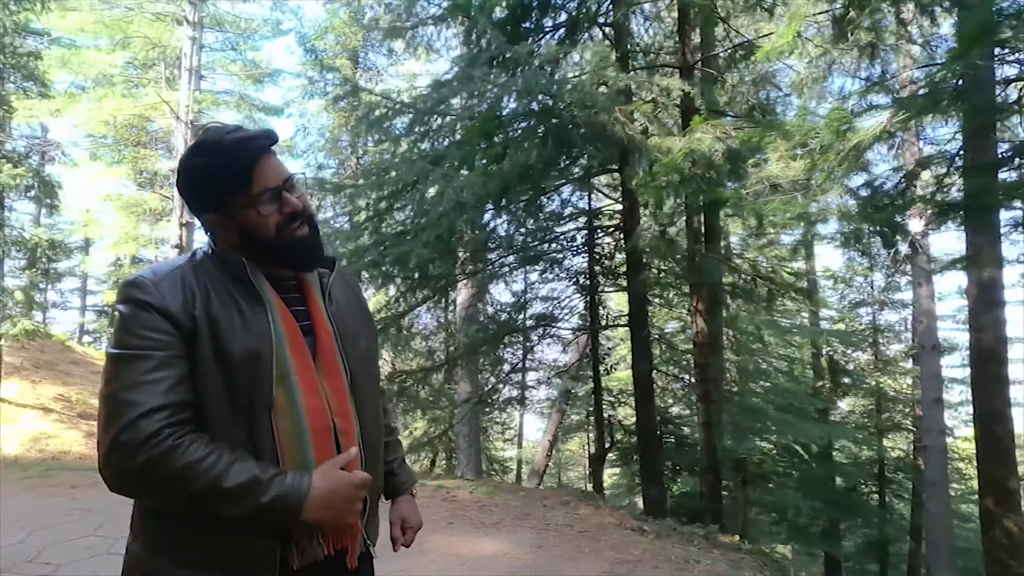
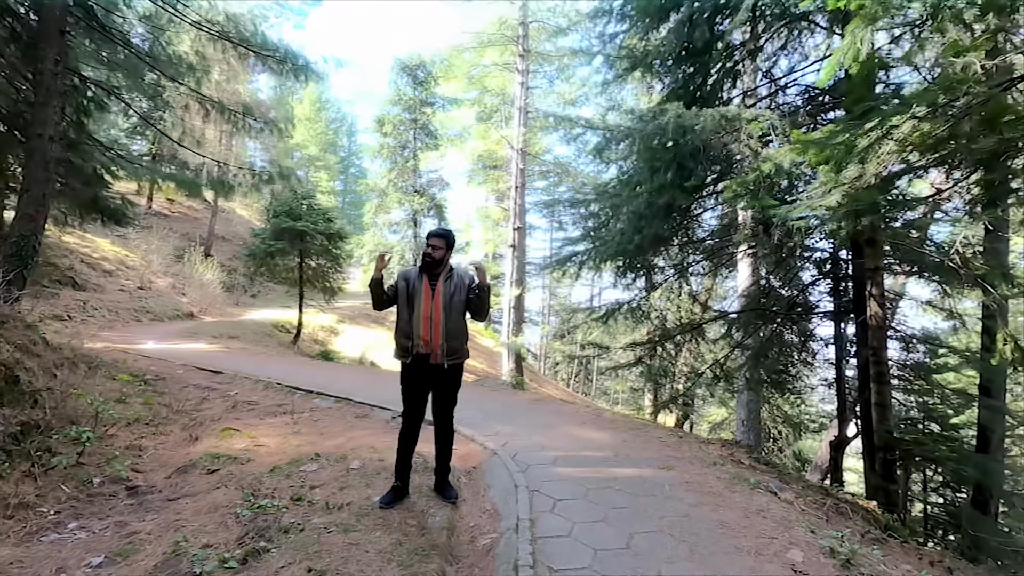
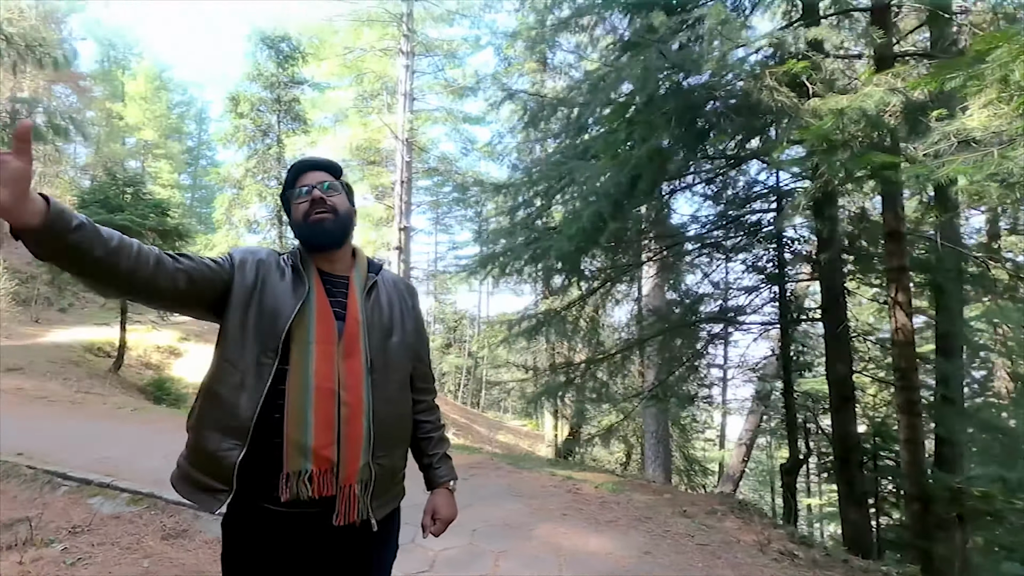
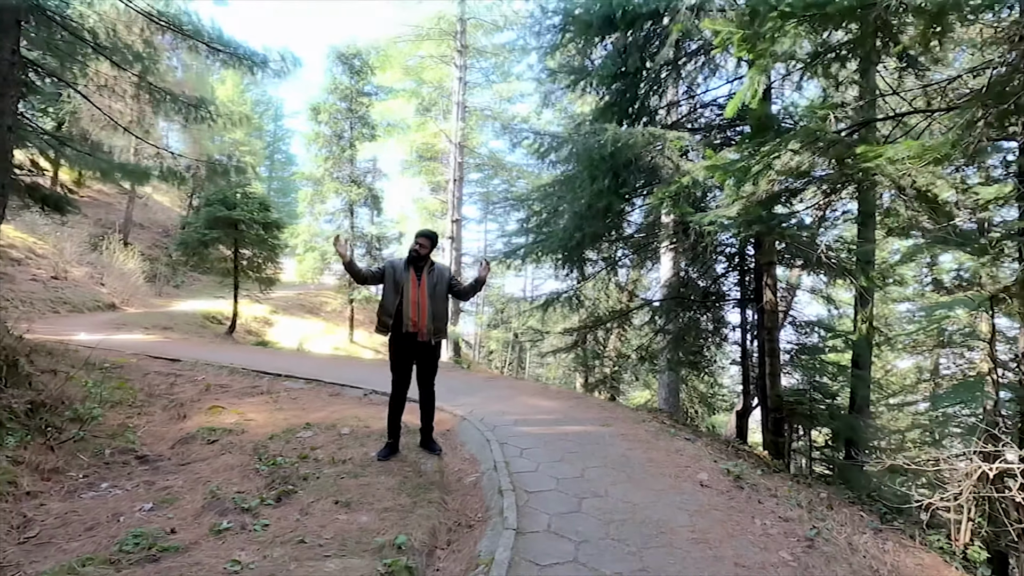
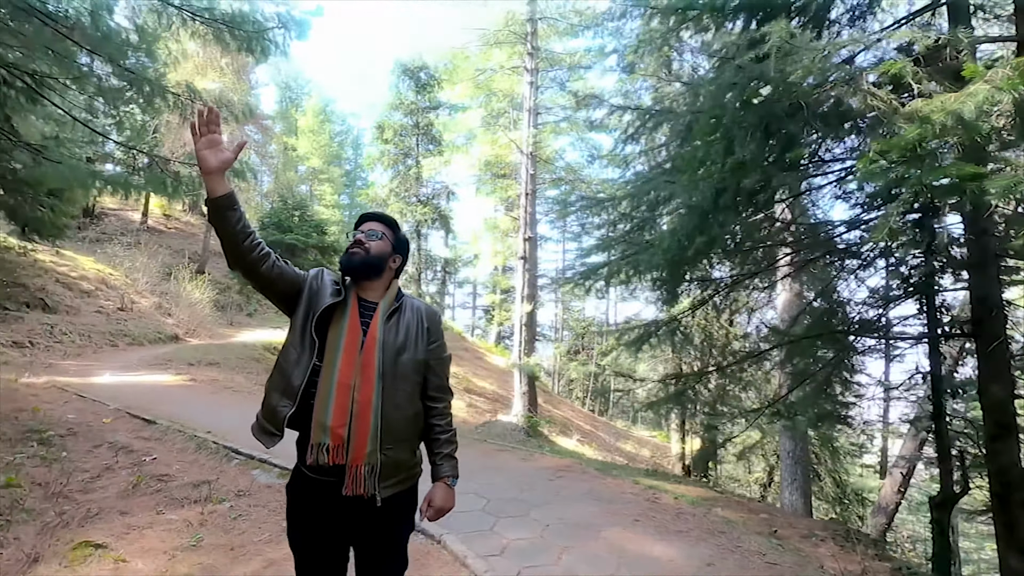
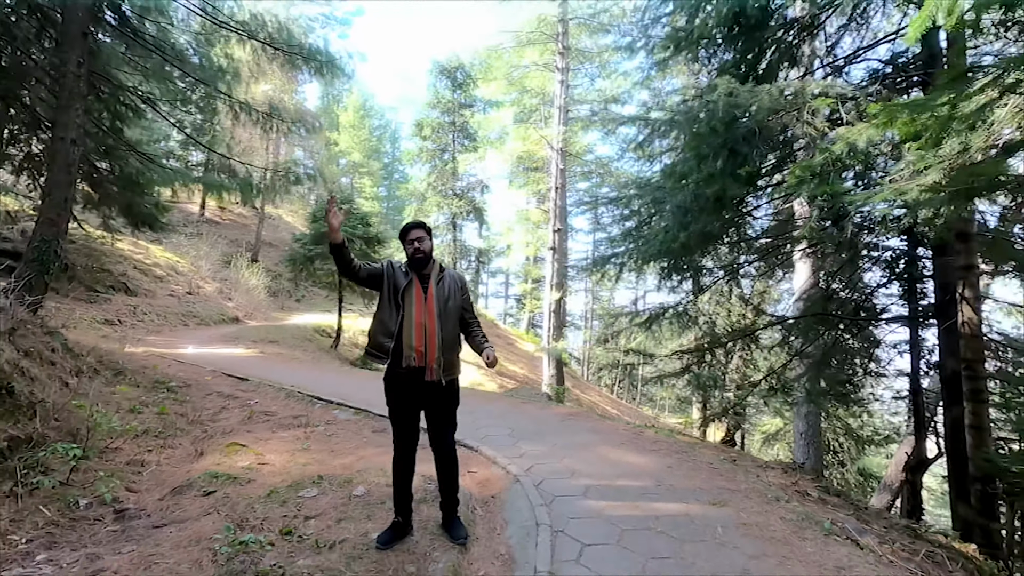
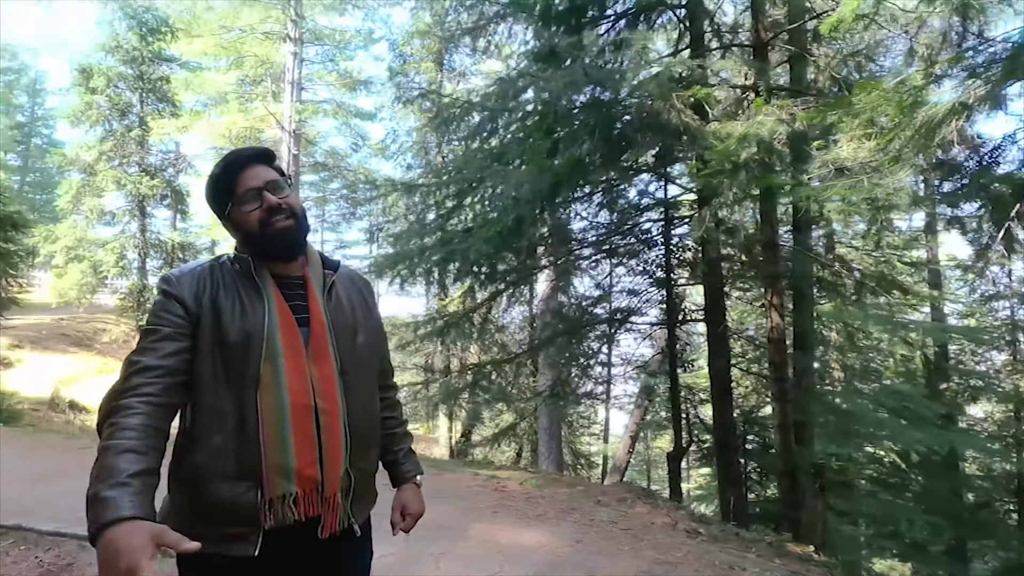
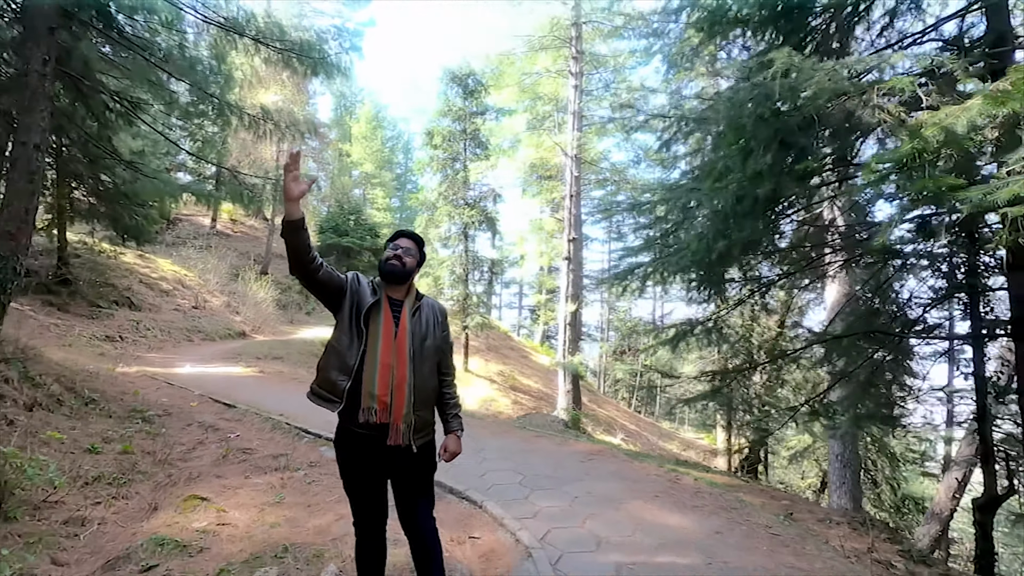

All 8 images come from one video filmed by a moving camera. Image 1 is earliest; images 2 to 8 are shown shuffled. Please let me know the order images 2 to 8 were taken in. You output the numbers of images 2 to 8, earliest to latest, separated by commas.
7, 3, 5, 8, 6, 2, 4
